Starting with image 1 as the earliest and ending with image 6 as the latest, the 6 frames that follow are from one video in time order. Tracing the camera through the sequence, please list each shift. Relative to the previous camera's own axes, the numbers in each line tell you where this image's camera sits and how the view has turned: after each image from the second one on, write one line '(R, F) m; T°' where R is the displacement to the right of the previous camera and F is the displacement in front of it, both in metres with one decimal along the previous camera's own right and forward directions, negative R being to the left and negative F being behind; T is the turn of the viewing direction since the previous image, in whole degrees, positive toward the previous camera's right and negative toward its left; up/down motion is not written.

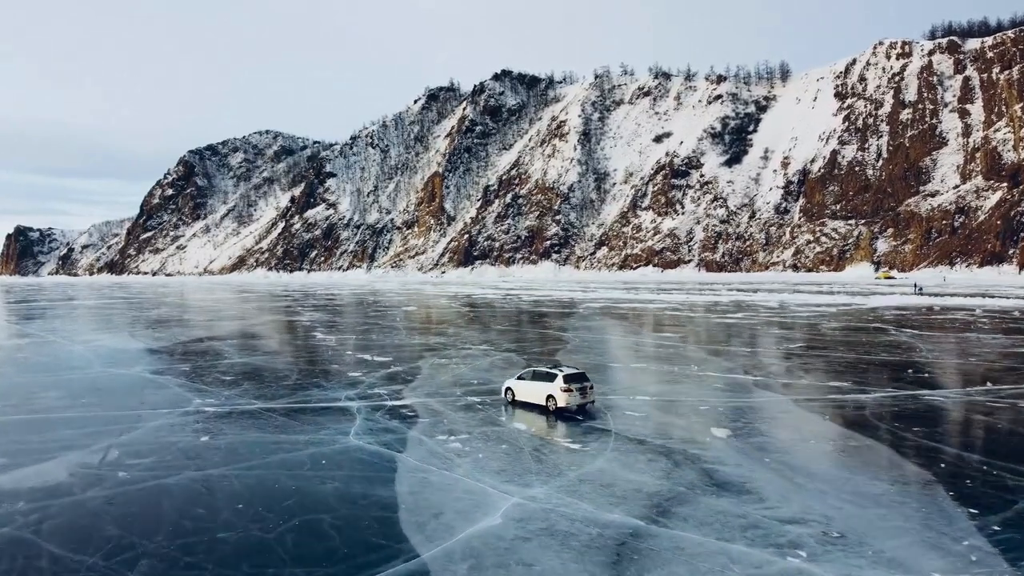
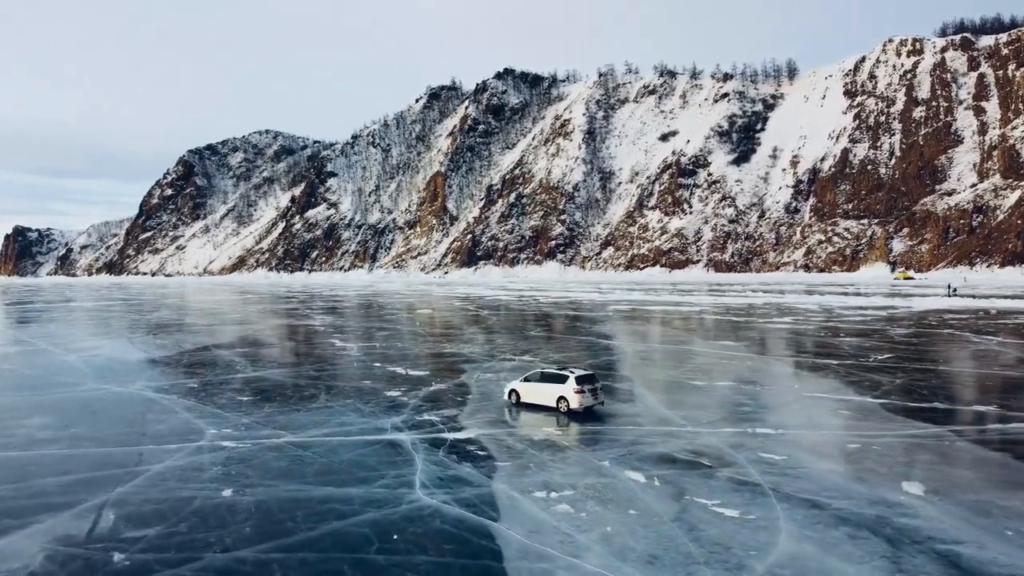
(-1.1, +1.9) m; 0°
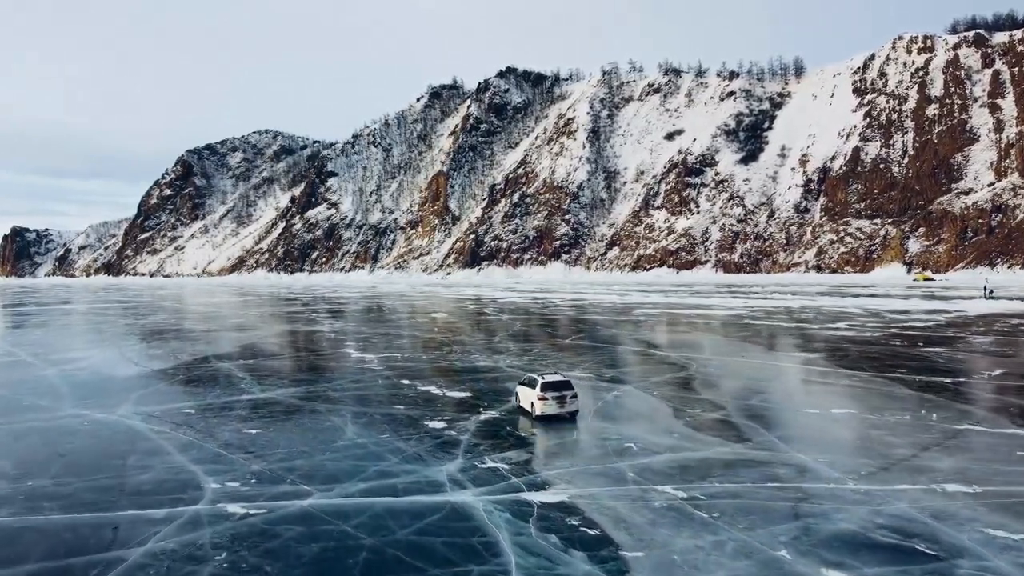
(-0.9, +2.1) m; 0°
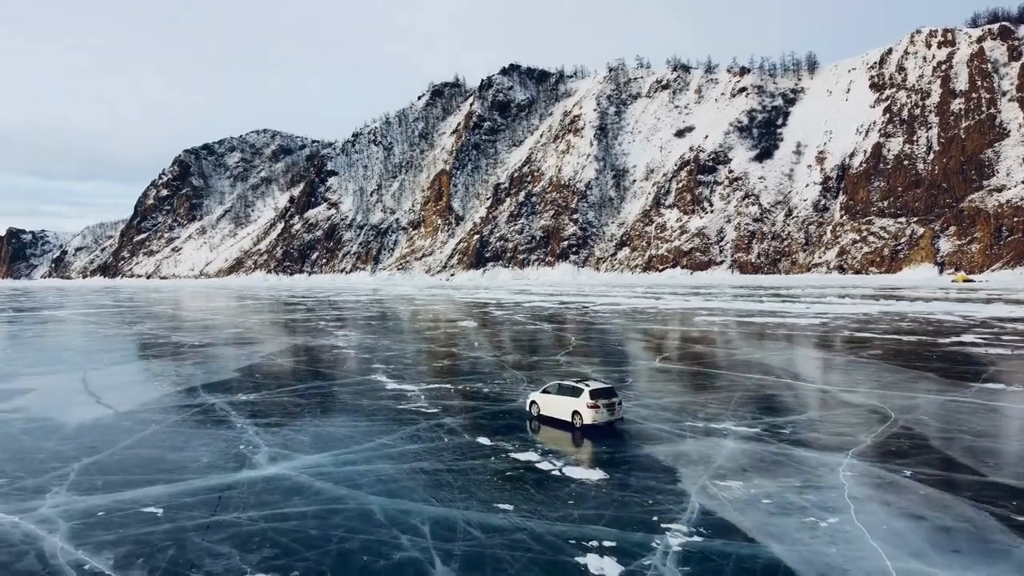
(-1.6, +4.1) m; 0°
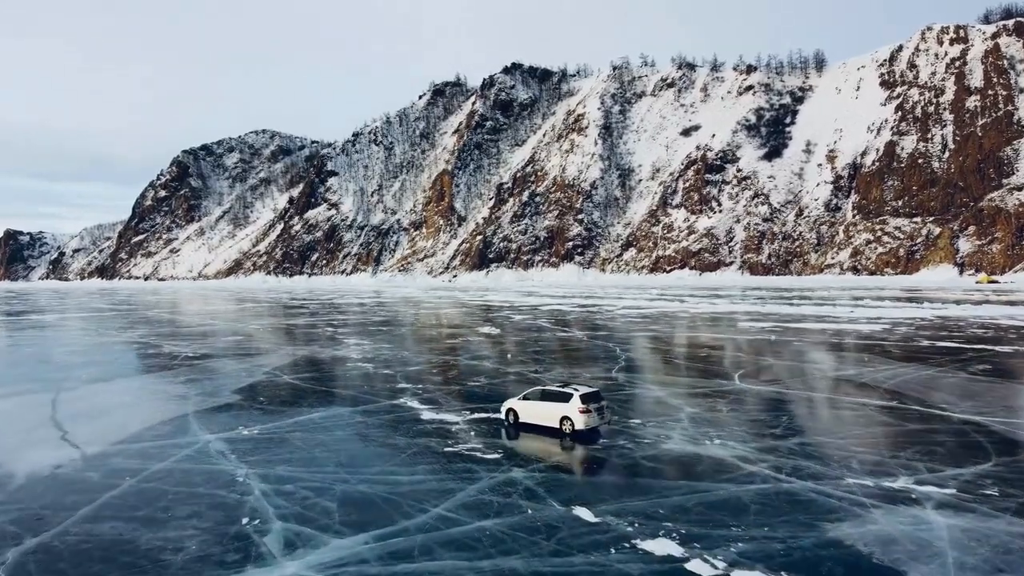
(-1.0, +2.4) m; 0°
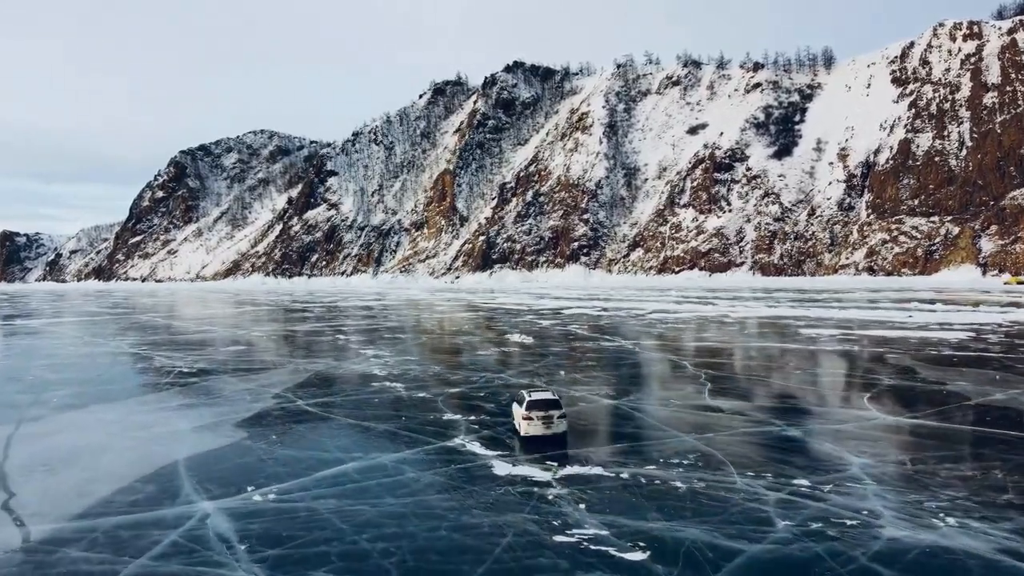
(-1.1, +2.6) m; 0°
